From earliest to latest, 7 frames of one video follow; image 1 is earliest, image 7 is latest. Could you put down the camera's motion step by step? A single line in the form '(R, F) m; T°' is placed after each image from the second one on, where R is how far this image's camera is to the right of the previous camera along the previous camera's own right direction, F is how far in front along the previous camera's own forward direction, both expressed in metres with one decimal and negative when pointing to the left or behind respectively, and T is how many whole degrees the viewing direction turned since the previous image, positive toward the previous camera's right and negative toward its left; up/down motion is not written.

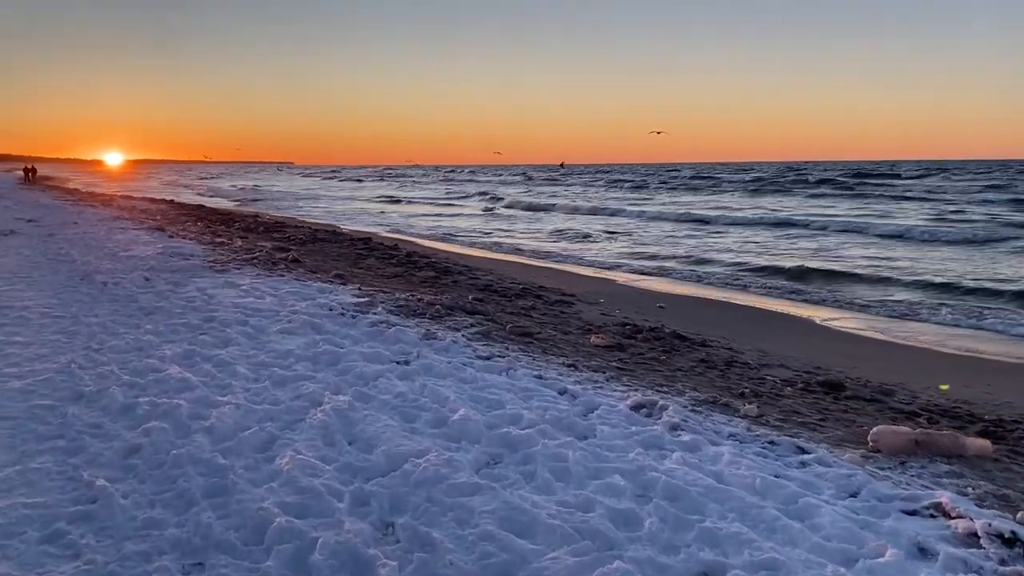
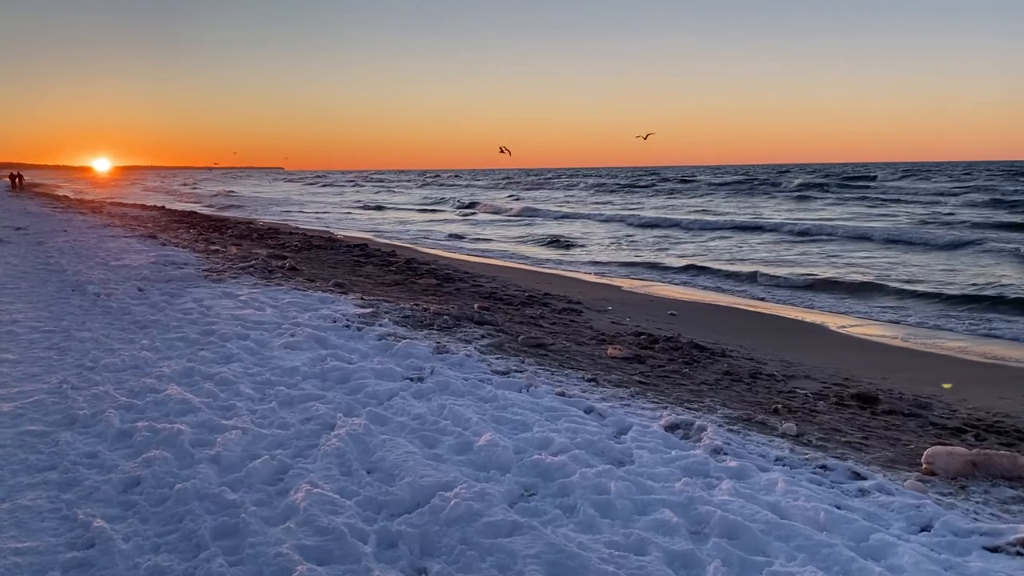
(-0.2, +0.3) m; +1°
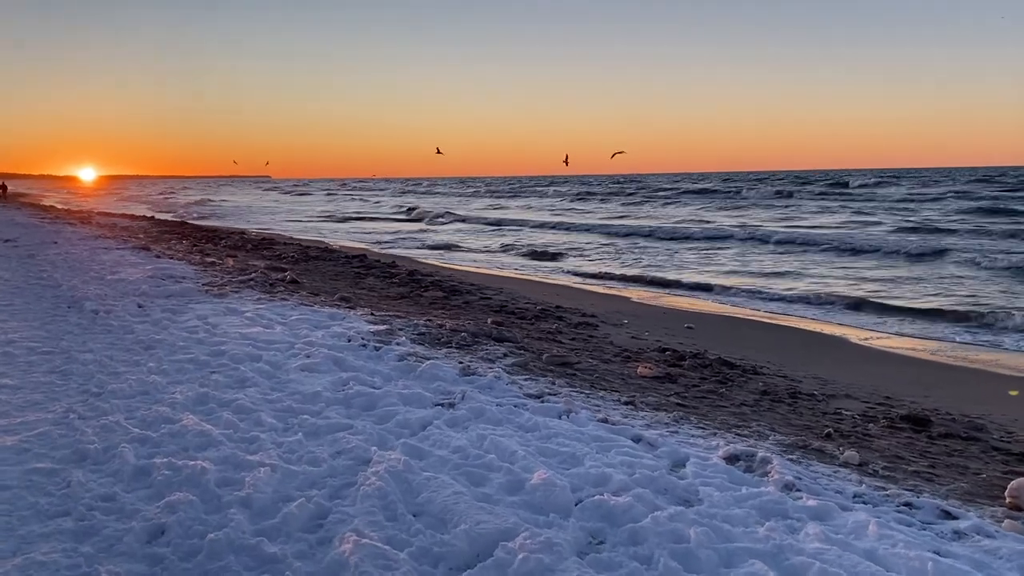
(-0.3, +0.3) m; +1°
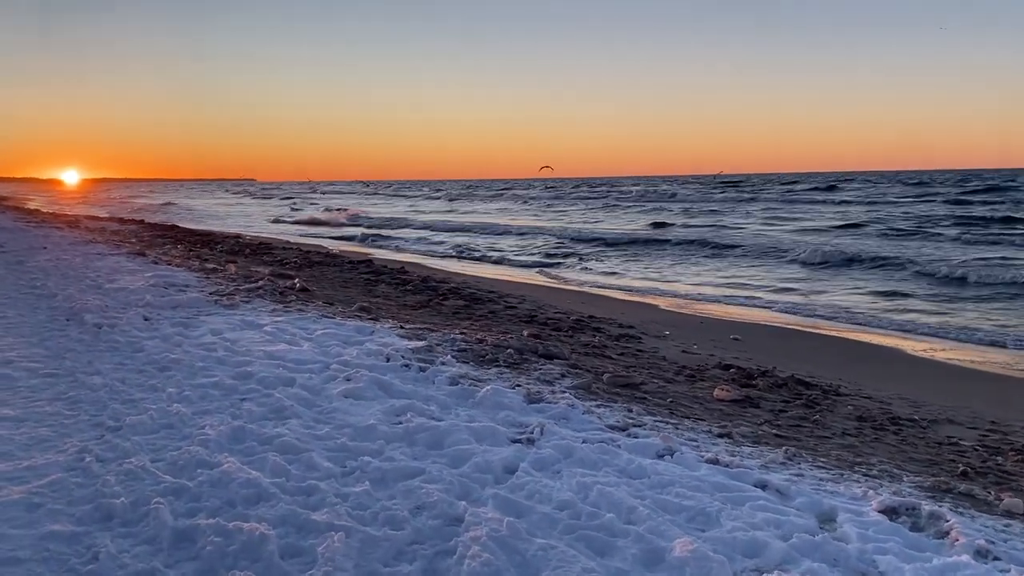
(-0.5, +0.7) m; +1°
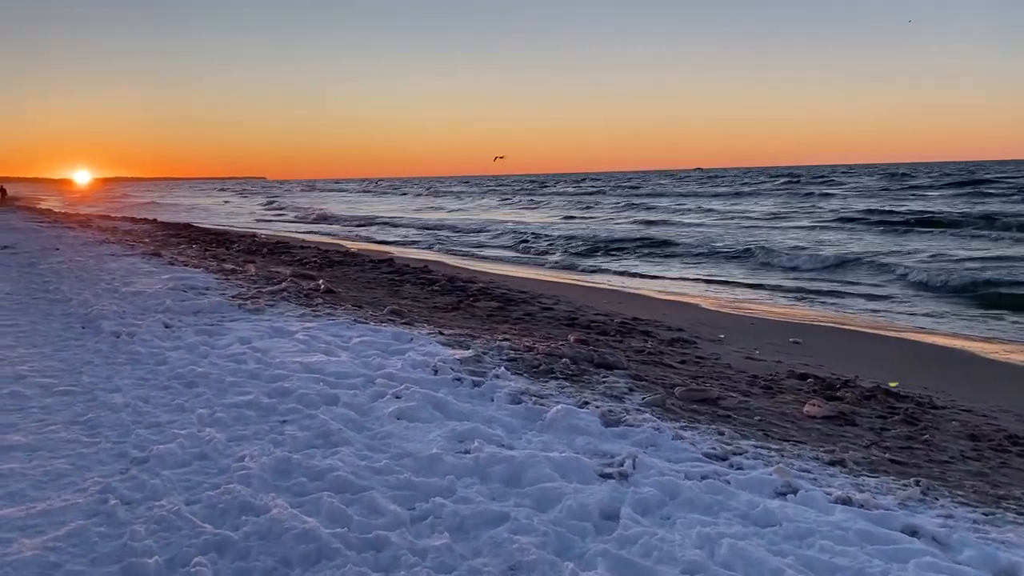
(-0.3, +0.6) m; -1°
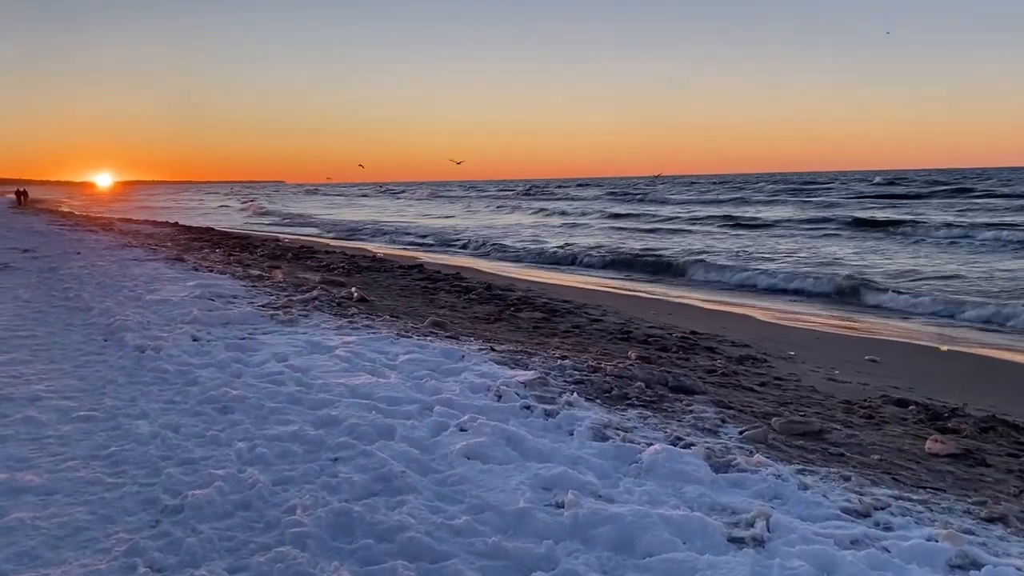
(-0.3, +0.7) m; -1°
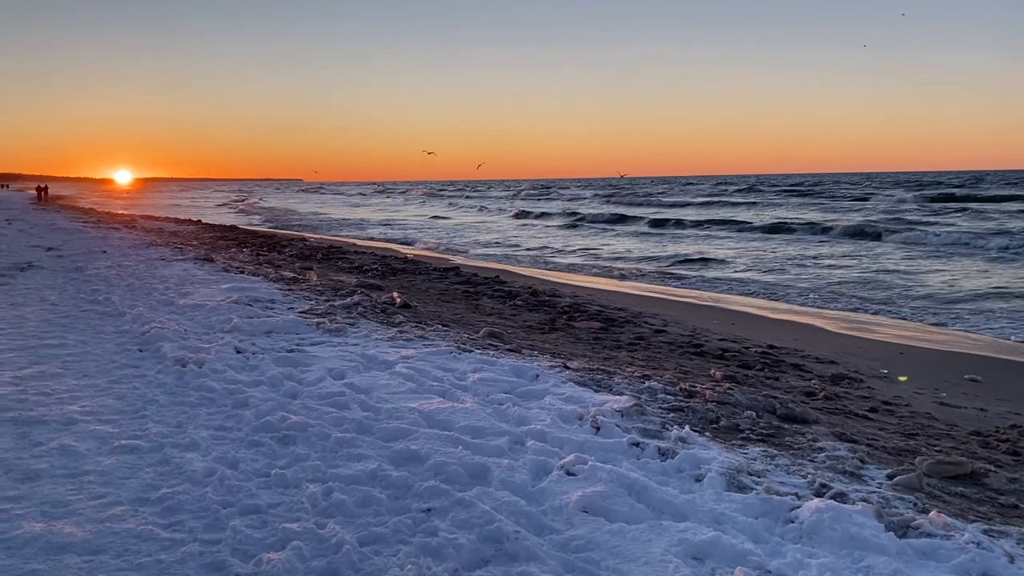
(-0.5, +0.7) m; -1°
